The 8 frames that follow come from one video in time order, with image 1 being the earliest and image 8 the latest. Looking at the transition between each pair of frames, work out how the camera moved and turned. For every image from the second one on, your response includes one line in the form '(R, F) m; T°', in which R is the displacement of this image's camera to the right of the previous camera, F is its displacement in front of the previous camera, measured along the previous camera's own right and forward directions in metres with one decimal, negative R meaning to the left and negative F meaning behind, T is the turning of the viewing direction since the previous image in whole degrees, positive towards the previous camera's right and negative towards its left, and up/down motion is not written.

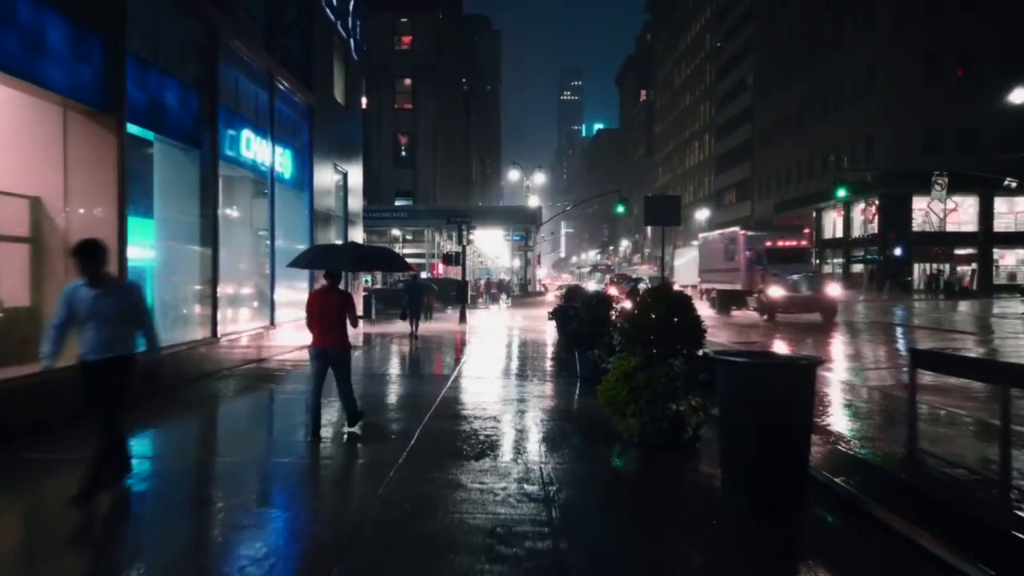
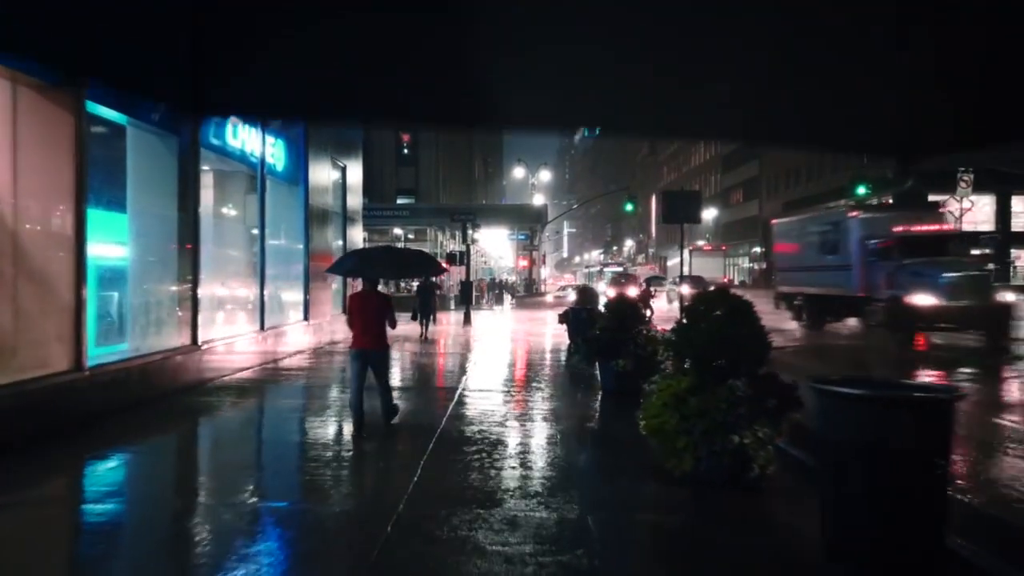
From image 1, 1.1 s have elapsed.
(-0.2, +1.3) m; 0°
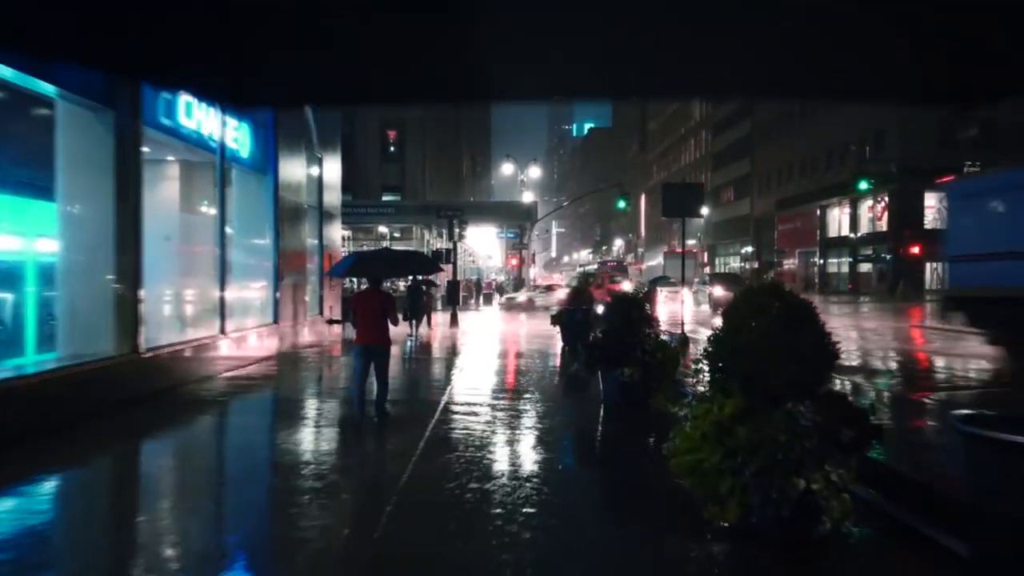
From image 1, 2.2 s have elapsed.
(0.0, +1.4) m; +1°
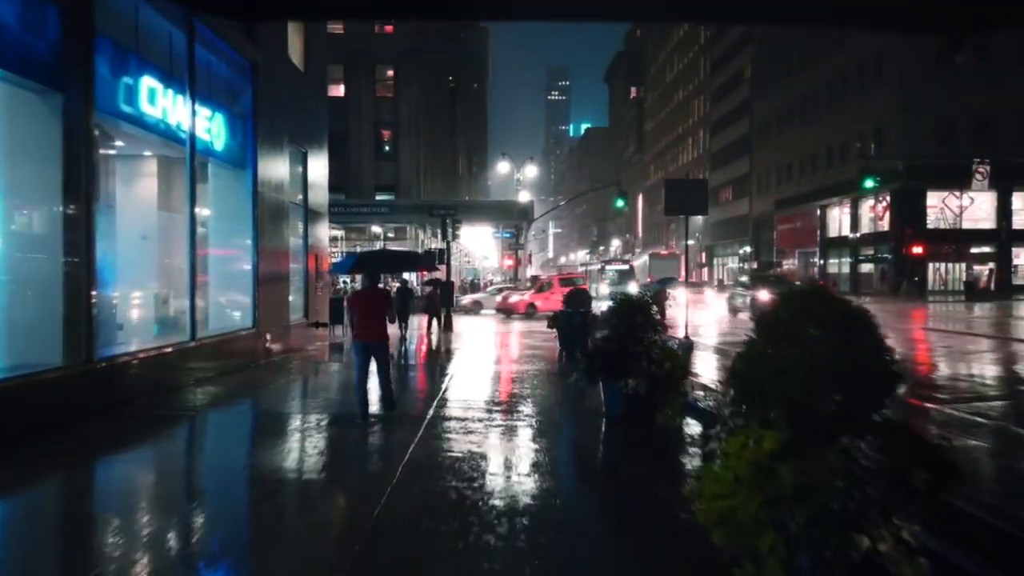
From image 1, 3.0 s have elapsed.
(0.0, +0.9) m; 0°
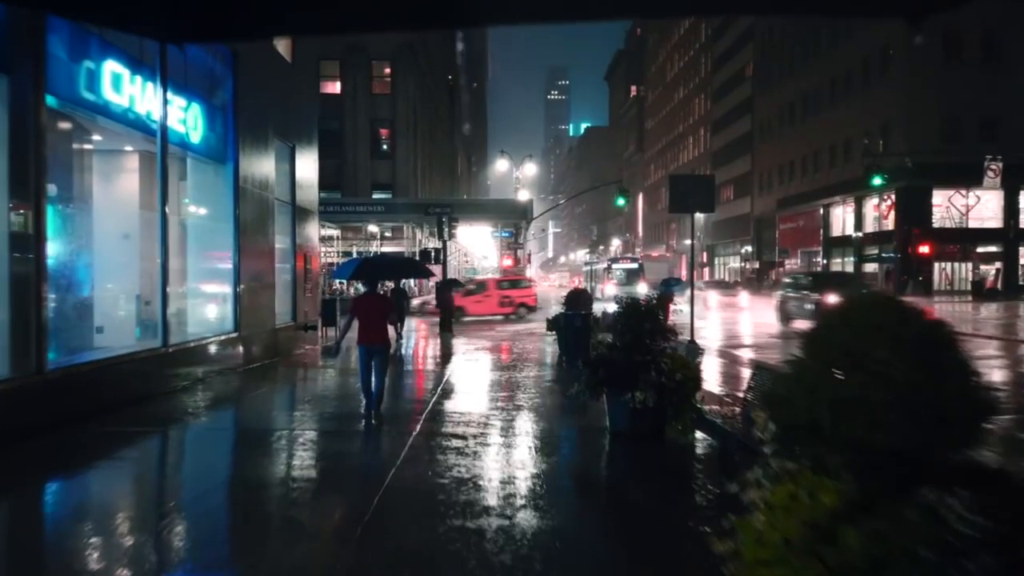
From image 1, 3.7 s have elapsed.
(0.0, +0.8) m; 0°
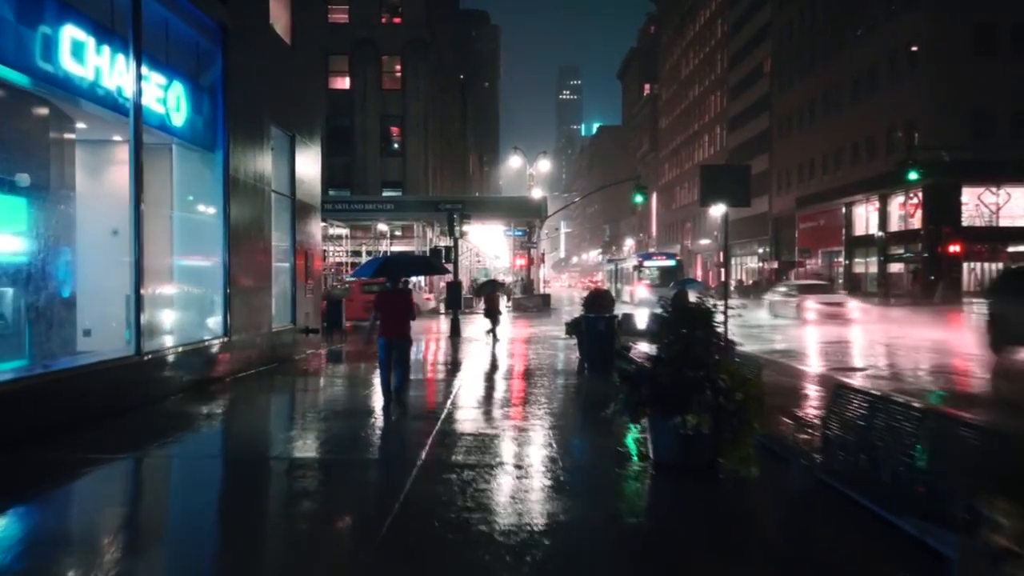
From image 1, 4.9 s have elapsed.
(-0.1, +1.4) m; -1°
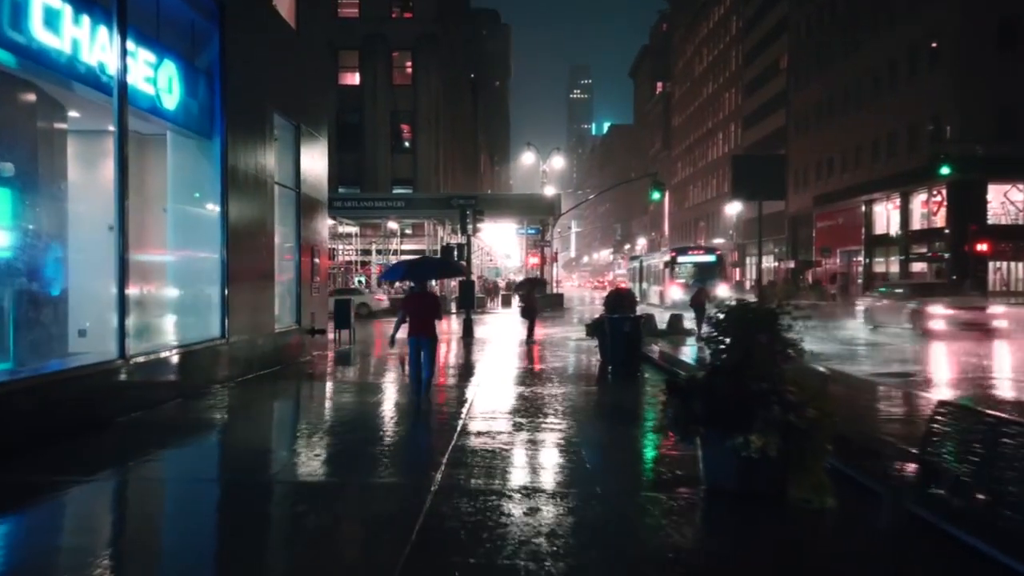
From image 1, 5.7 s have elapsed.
(-0.1, +1.0) m; -1°
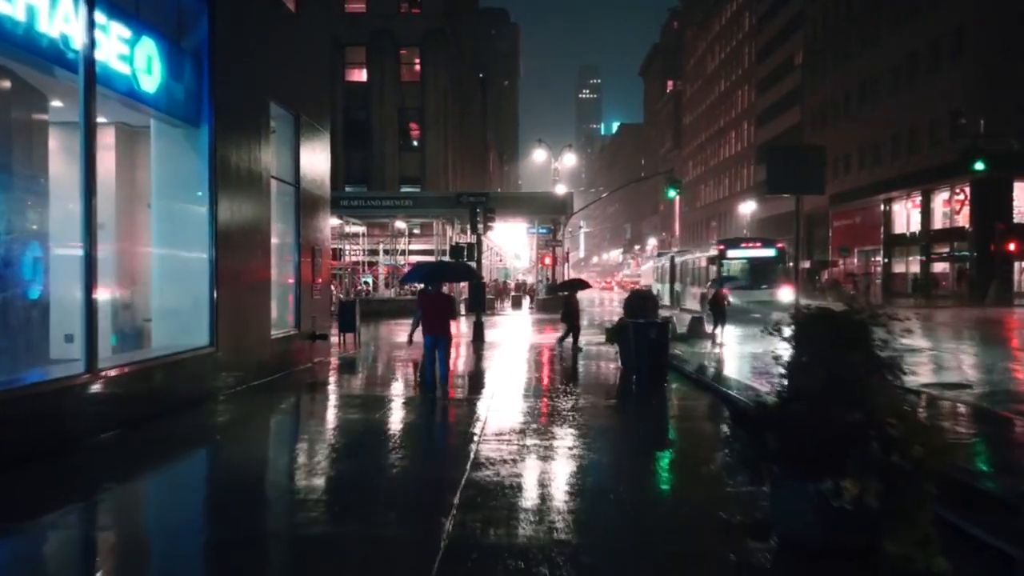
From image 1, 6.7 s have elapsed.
(-0.1, +1.1) m; -1°
